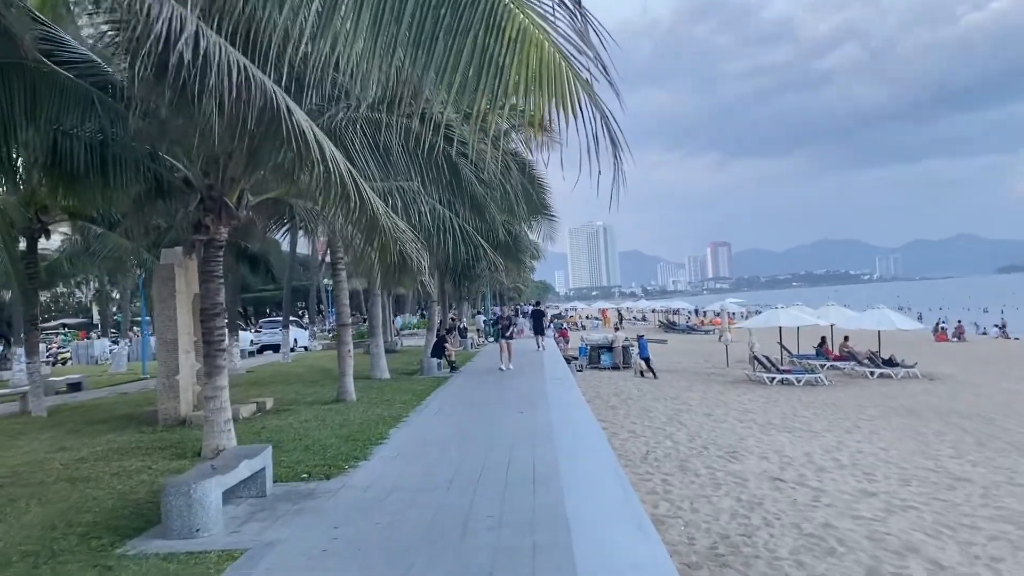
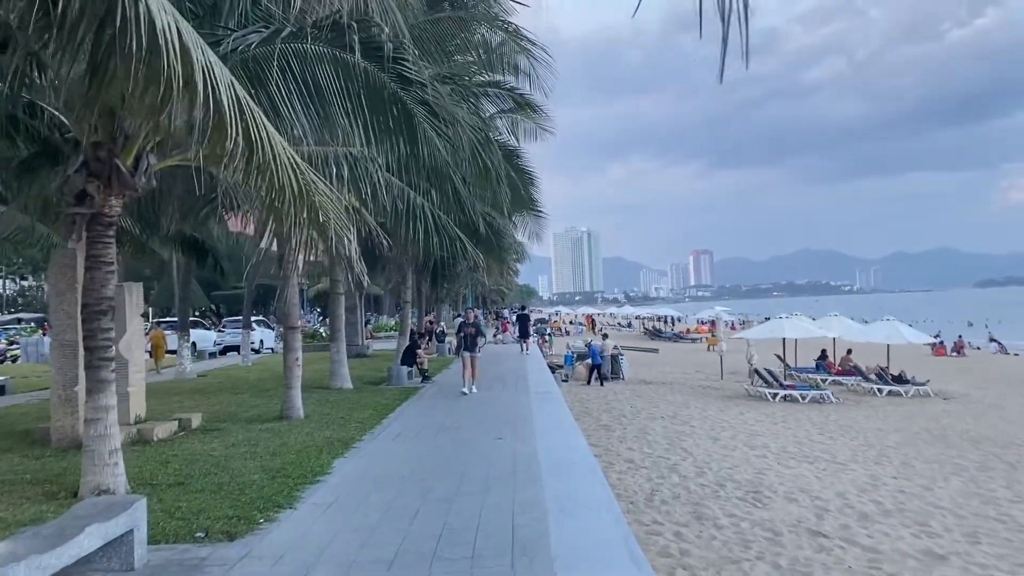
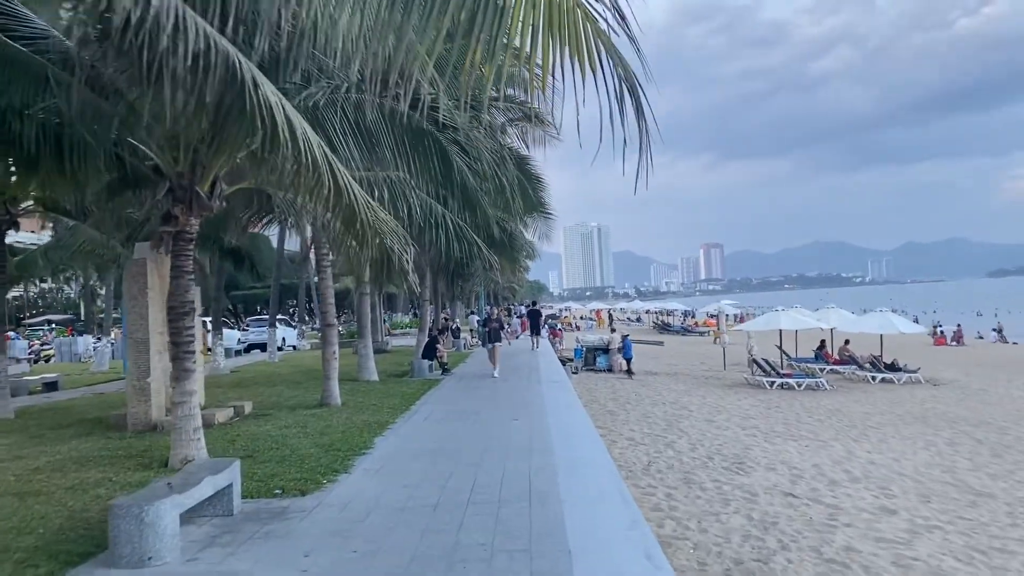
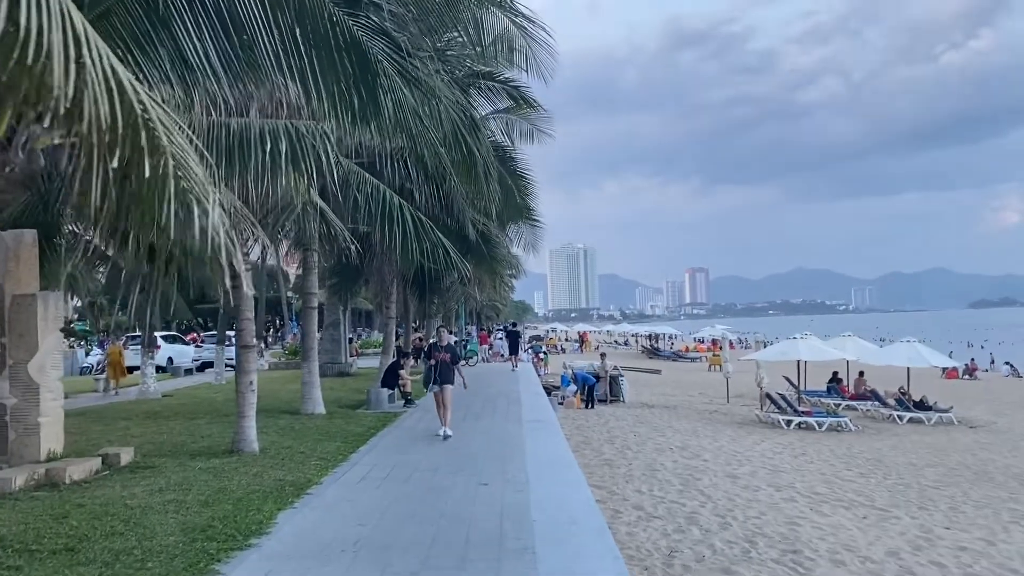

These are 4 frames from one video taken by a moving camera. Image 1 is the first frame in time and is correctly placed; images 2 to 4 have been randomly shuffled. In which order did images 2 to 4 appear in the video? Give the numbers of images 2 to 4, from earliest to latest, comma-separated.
3, 2, 4
